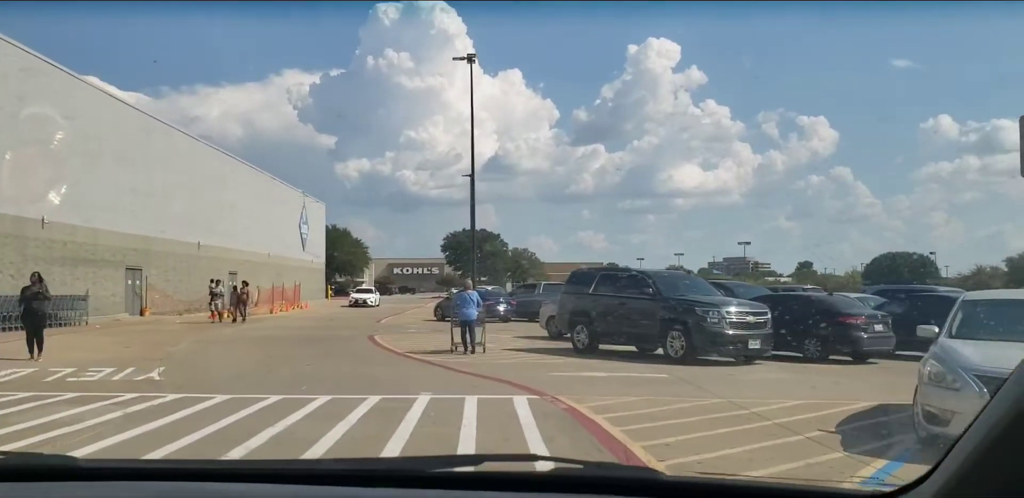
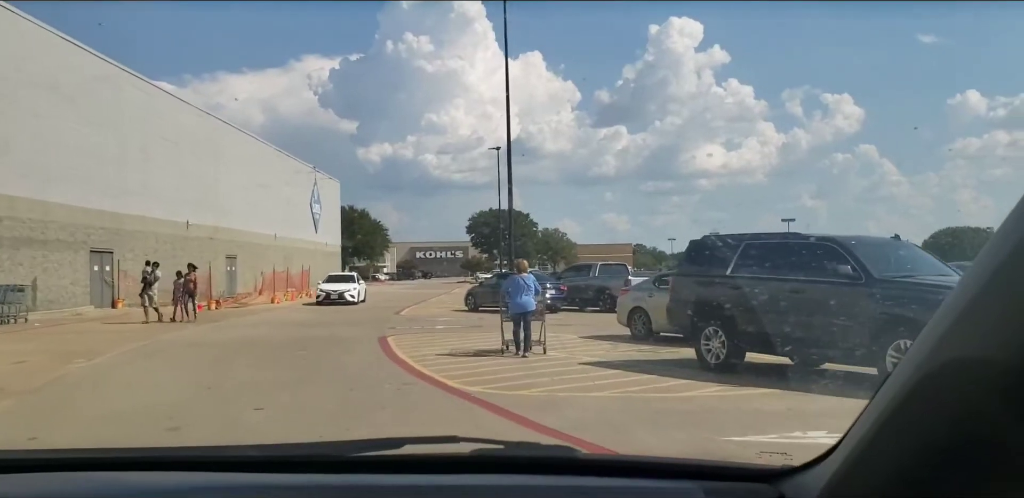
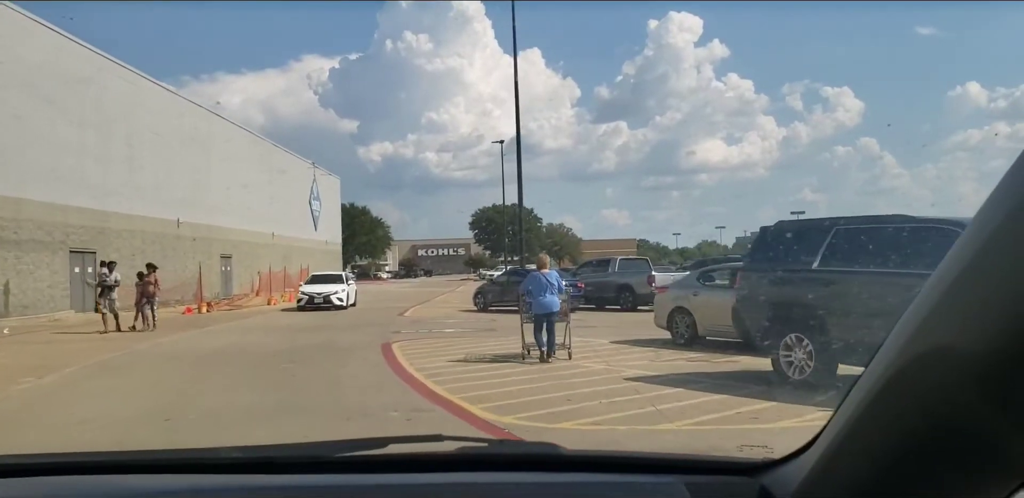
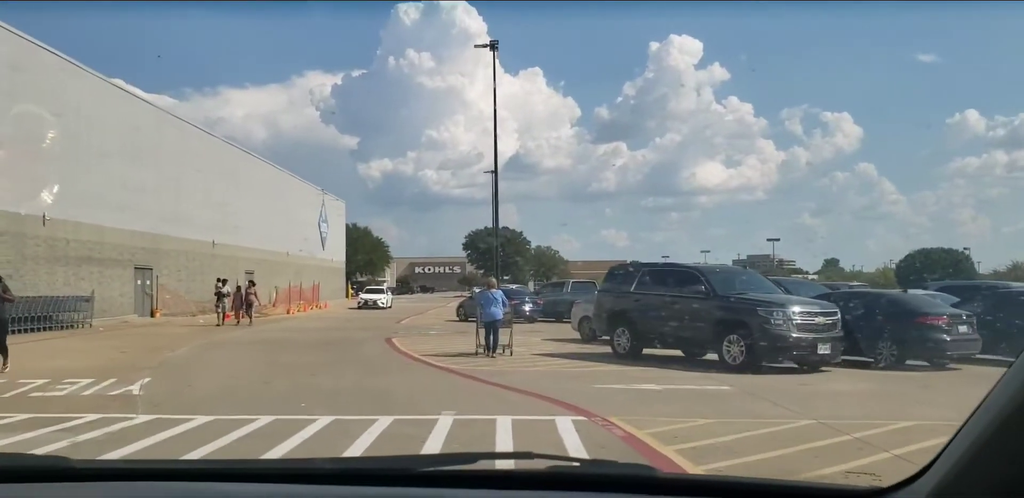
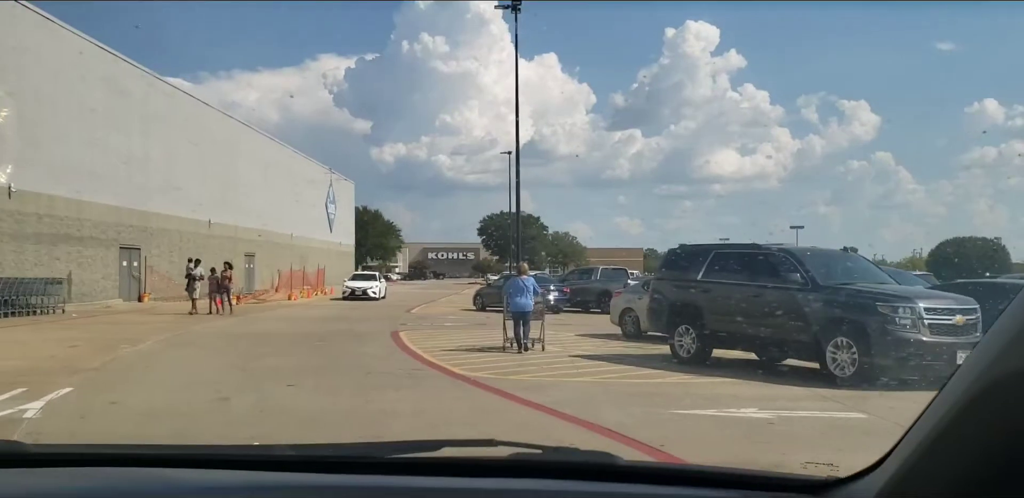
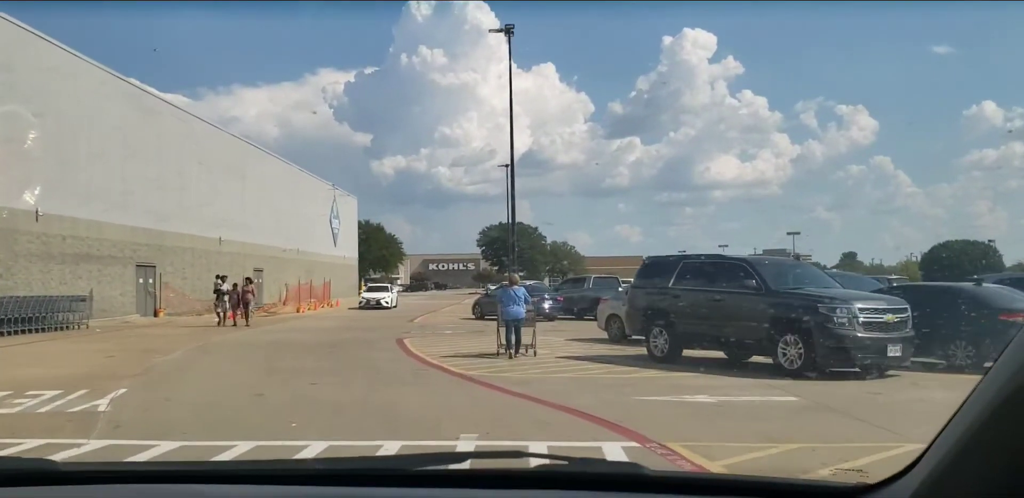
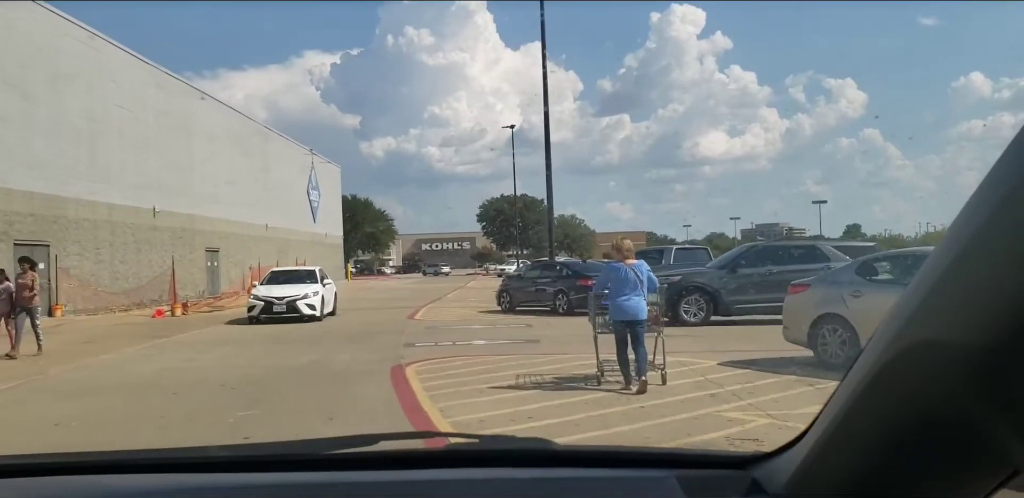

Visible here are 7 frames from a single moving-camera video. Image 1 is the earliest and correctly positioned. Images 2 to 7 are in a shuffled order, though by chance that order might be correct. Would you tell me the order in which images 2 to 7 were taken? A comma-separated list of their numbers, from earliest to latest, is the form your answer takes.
4, 6, 5, 2, 3, 7
